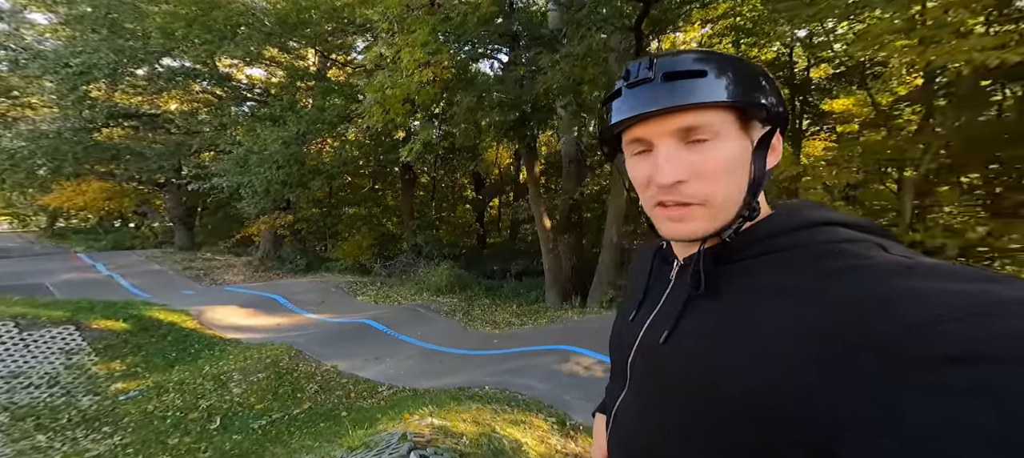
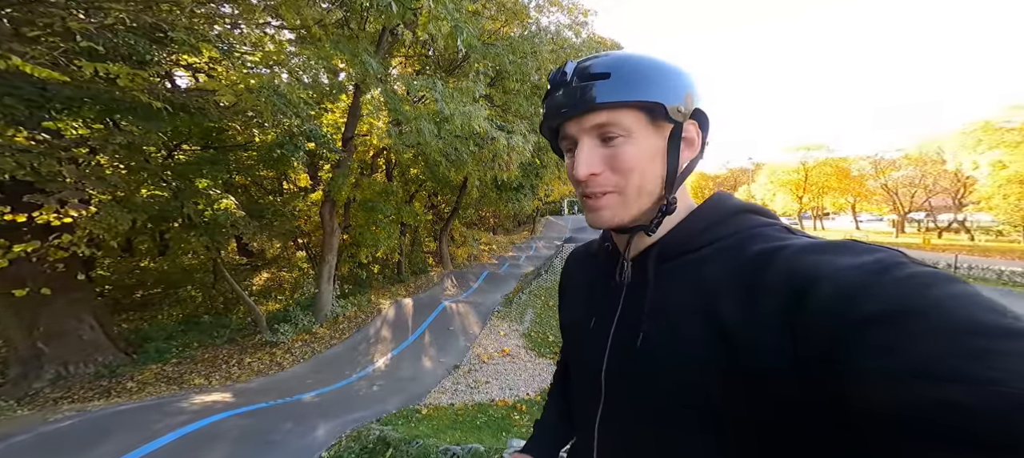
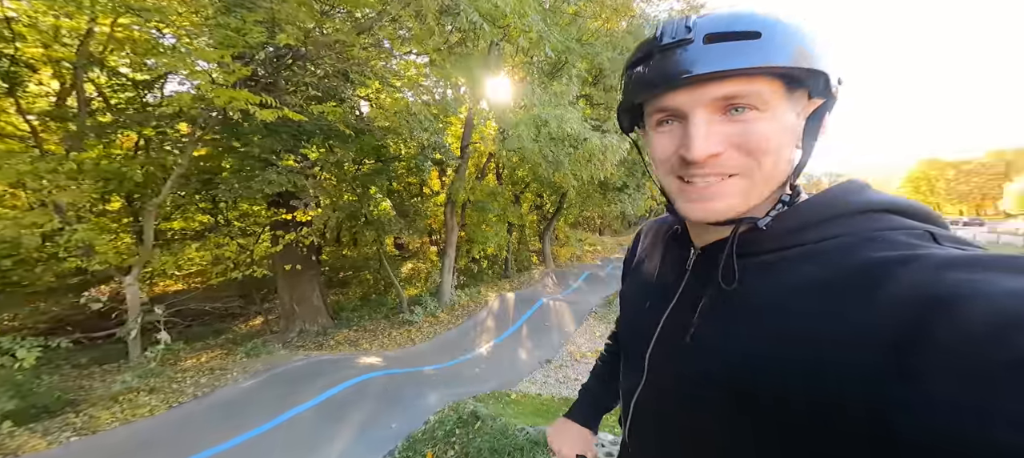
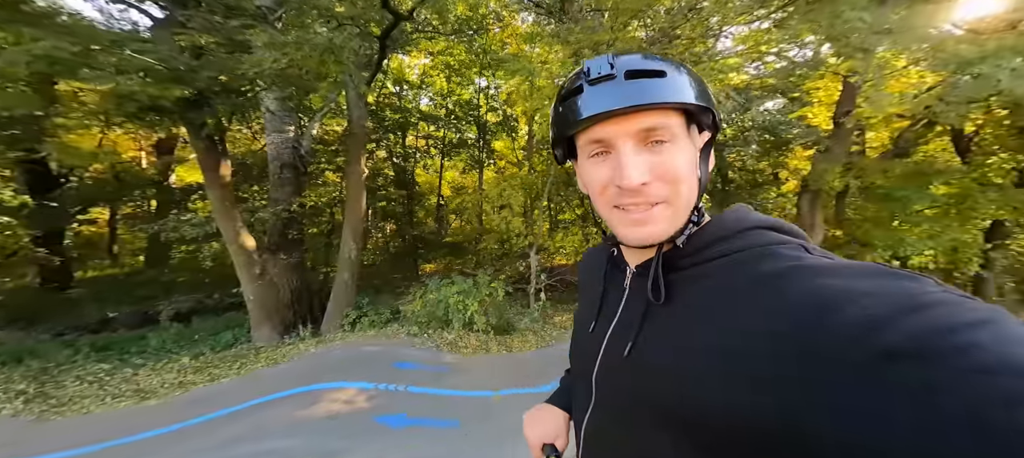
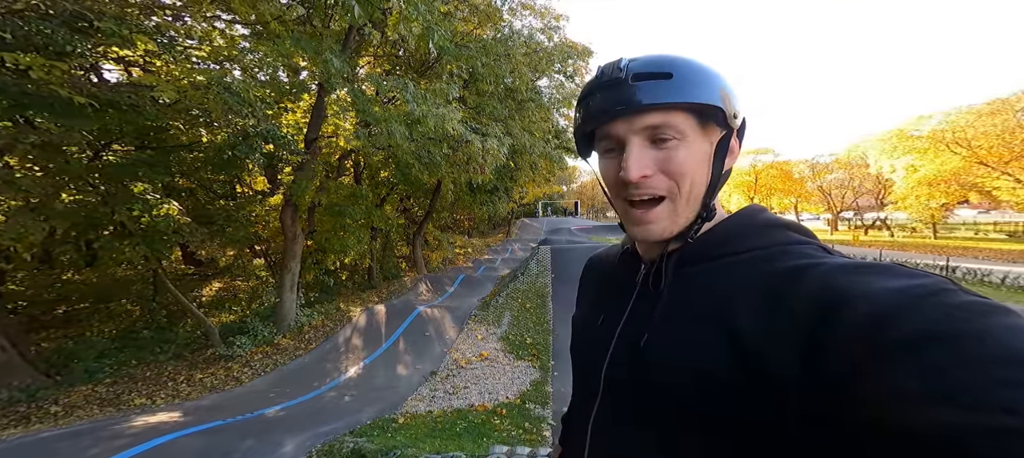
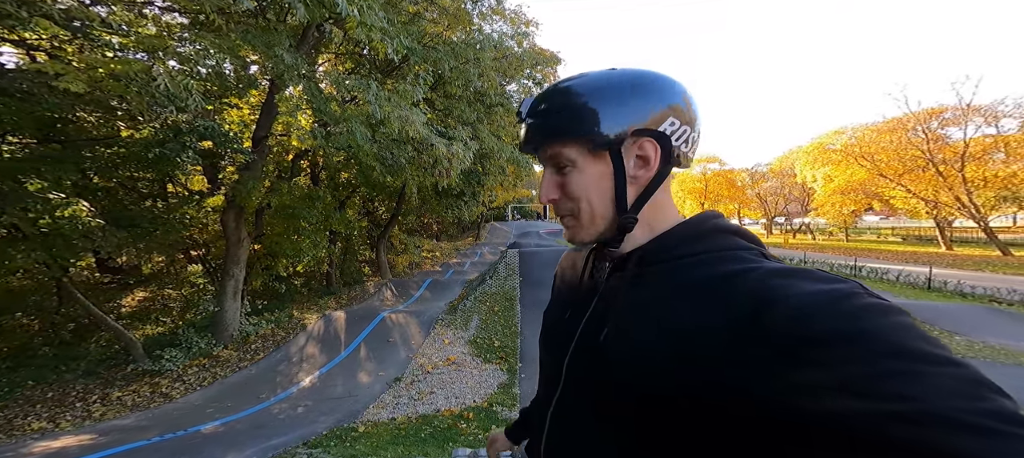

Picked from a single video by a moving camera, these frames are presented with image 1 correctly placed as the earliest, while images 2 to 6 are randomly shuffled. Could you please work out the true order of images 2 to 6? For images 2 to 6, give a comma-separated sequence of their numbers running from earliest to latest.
4, 3, 2, 5, 6
